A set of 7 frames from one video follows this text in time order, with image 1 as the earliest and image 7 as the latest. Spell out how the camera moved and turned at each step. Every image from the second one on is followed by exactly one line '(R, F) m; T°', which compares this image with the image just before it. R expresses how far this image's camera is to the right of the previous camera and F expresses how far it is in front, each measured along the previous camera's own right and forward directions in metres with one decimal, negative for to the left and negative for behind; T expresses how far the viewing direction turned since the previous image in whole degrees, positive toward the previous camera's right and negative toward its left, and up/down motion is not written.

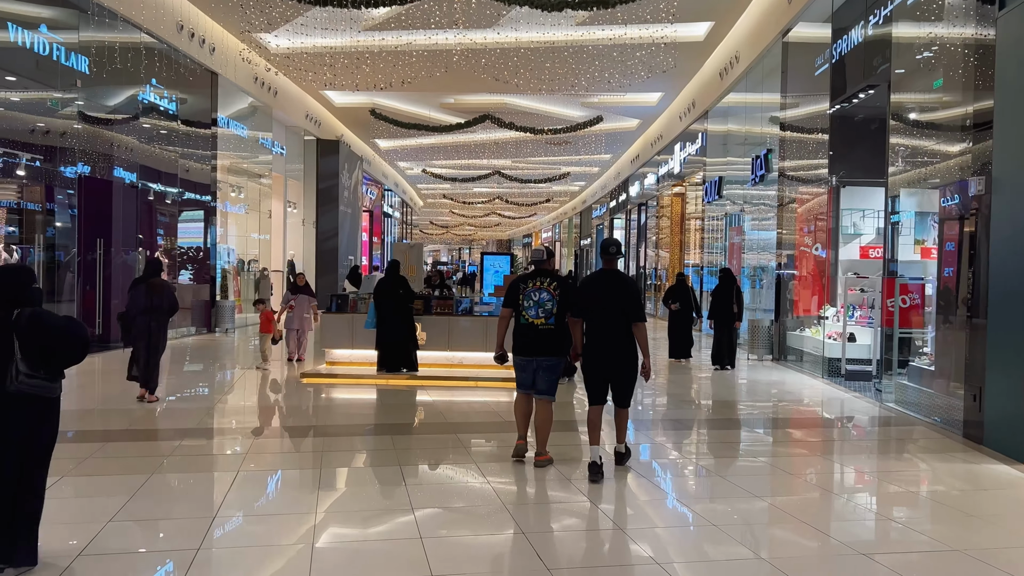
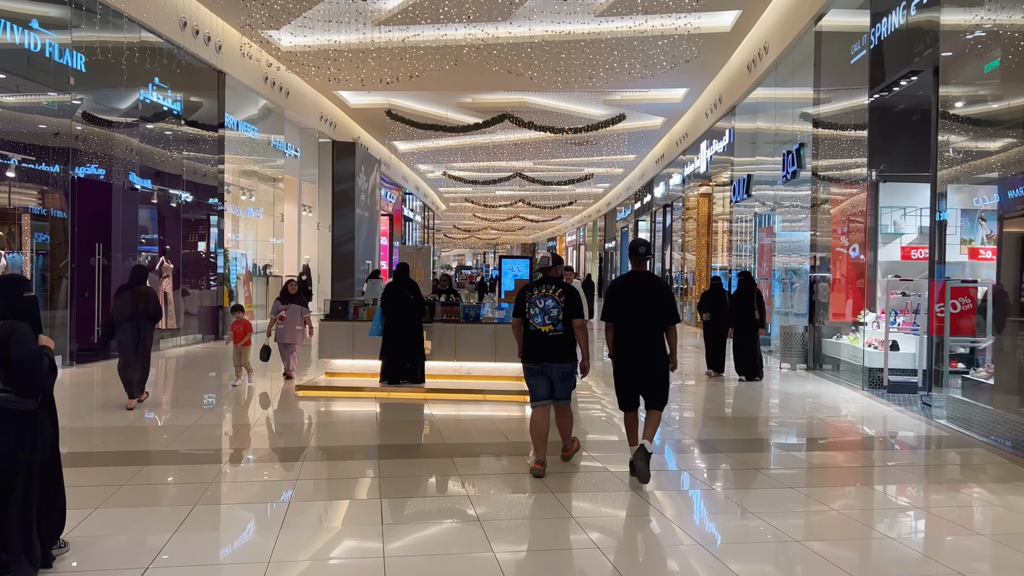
(+0.1, +0.5) m; -2°
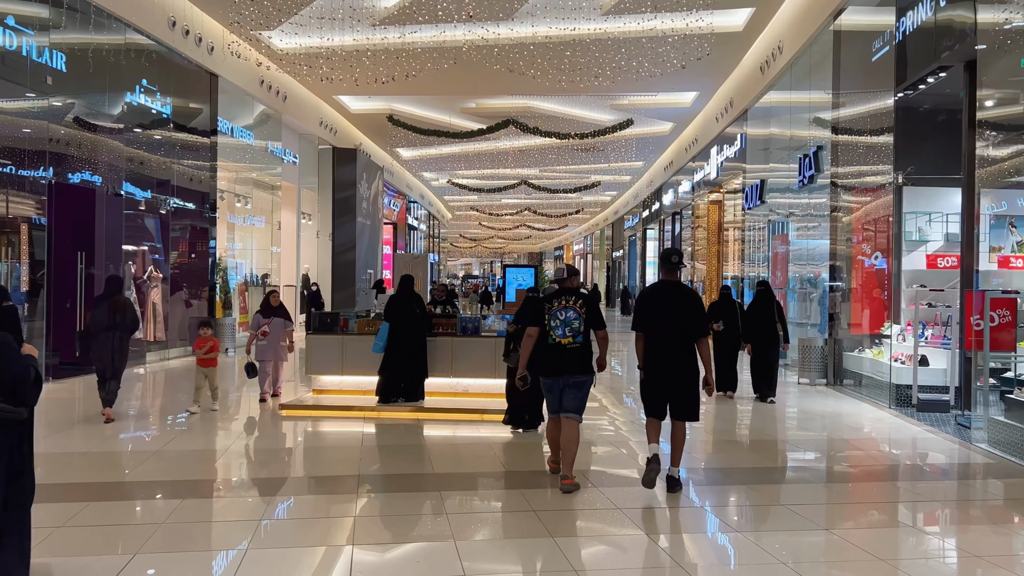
(+0.1, +0.4) m; -1°
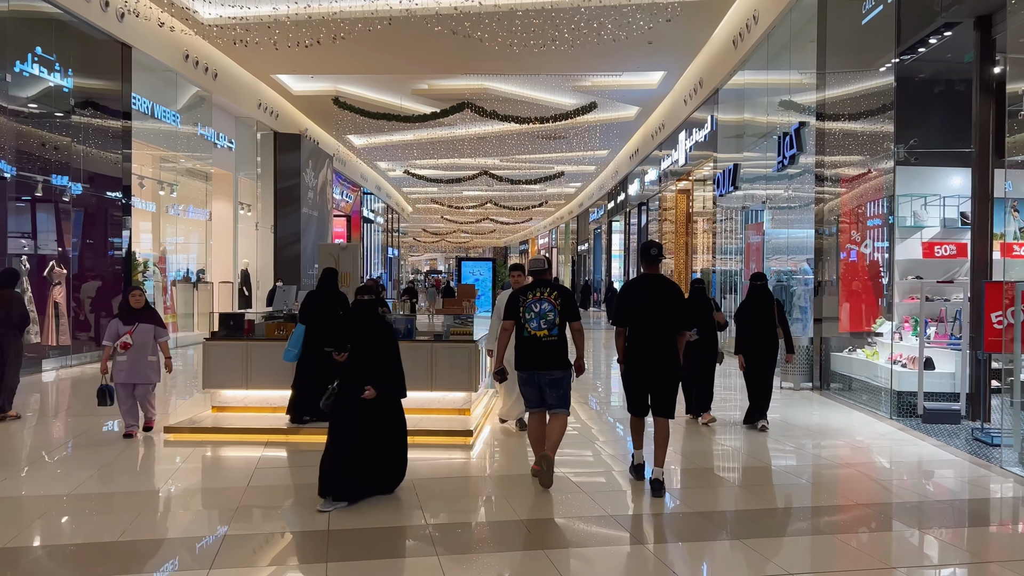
(+0.2, +1.0) m; +2°
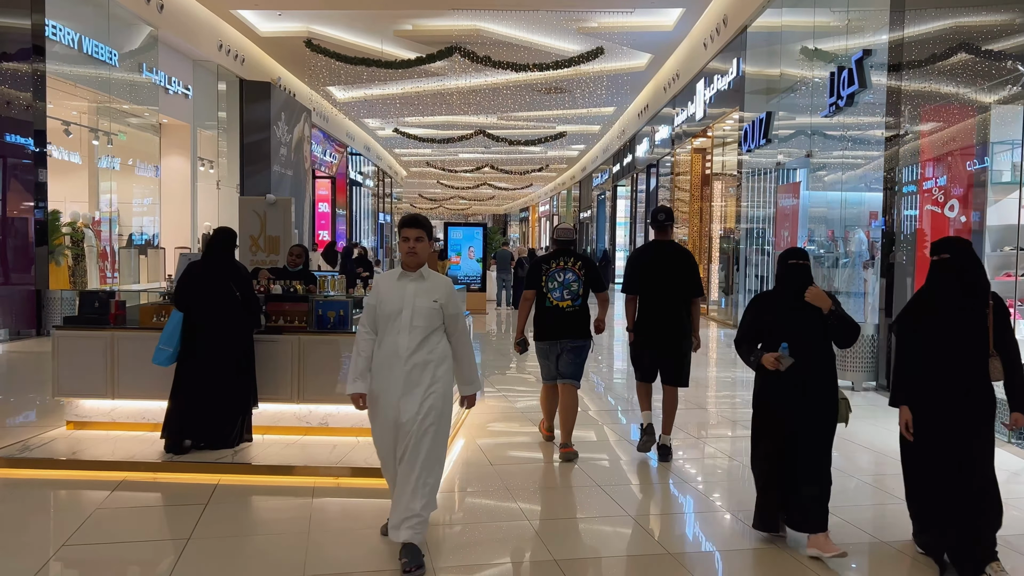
(+0.1, +1.5) m; 0°
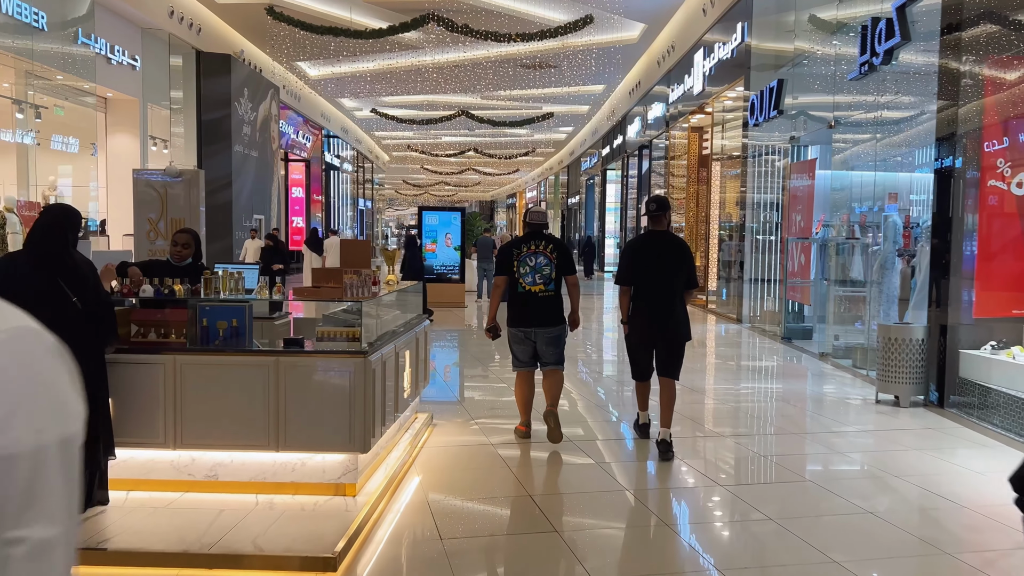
(+0.1, +1.0) m; +1°
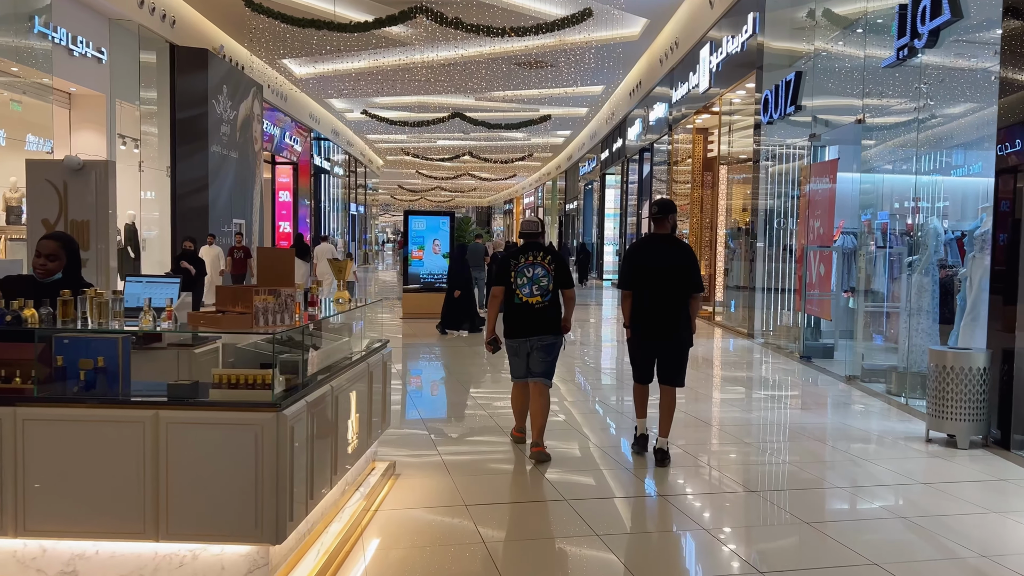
(+0.1, +0.7) m; 0°
